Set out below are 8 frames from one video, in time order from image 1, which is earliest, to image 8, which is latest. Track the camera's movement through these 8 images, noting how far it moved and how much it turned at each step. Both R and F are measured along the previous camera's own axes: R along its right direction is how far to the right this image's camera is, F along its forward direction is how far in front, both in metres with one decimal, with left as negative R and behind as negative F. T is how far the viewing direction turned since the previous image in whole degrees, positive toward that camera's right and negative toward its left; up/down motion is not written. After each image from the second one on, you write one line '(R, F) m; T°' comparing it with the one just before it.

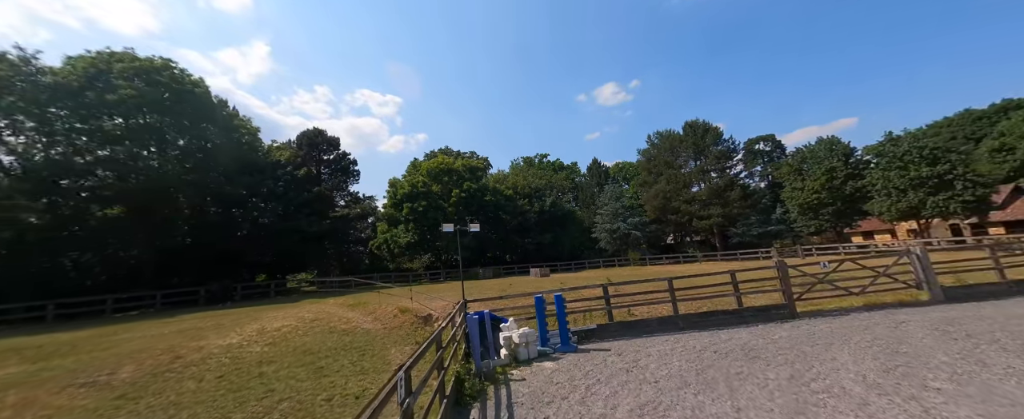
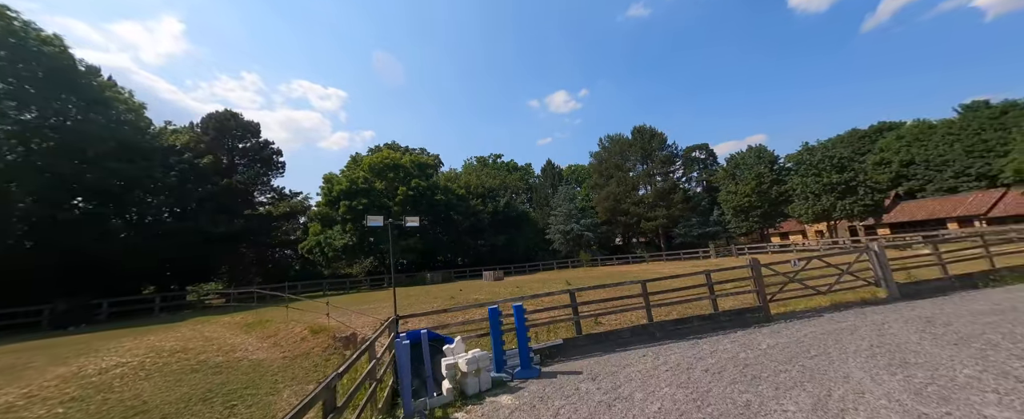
(+0.1, +1.8) m; +8°
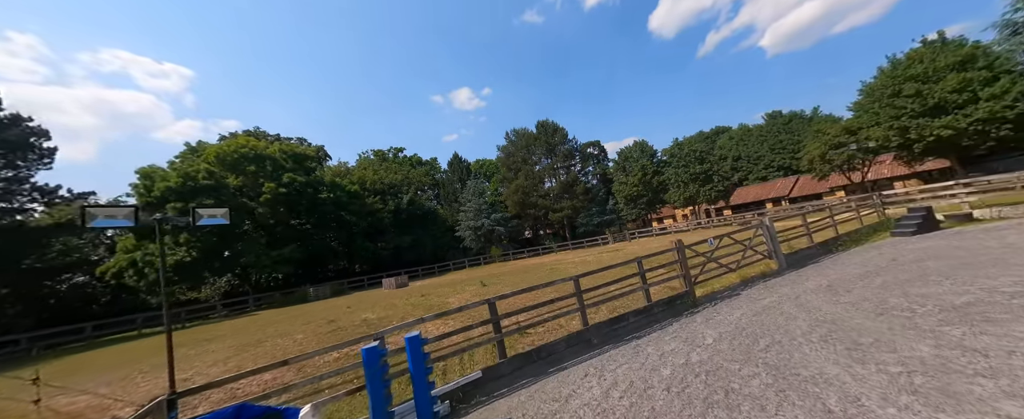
(+0.3, +2.1) m; +16°
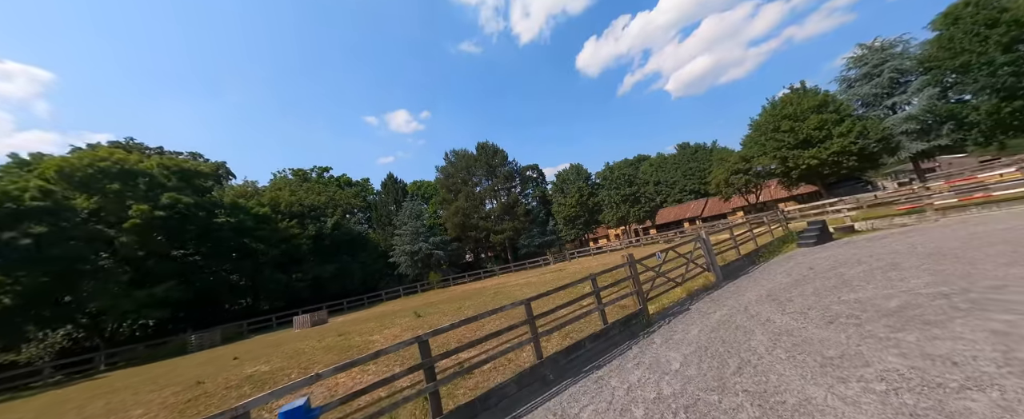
(0.0, +1.1) m; +11°
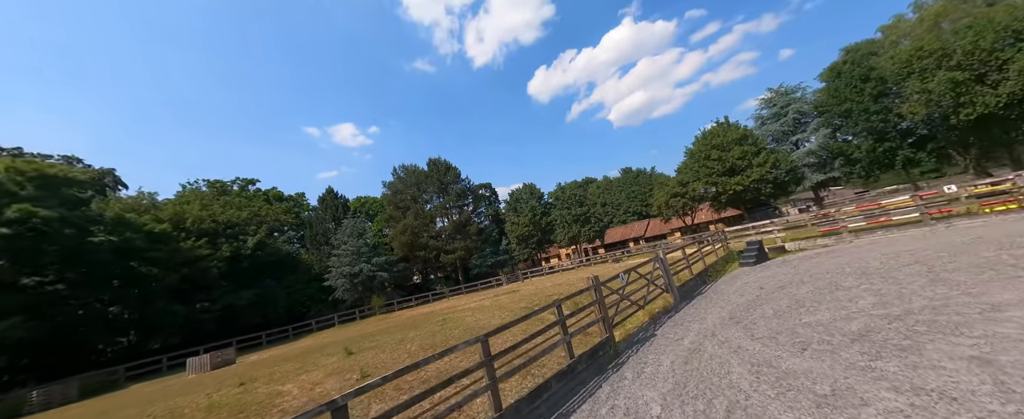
(-0.1, +0.9) m; +8°
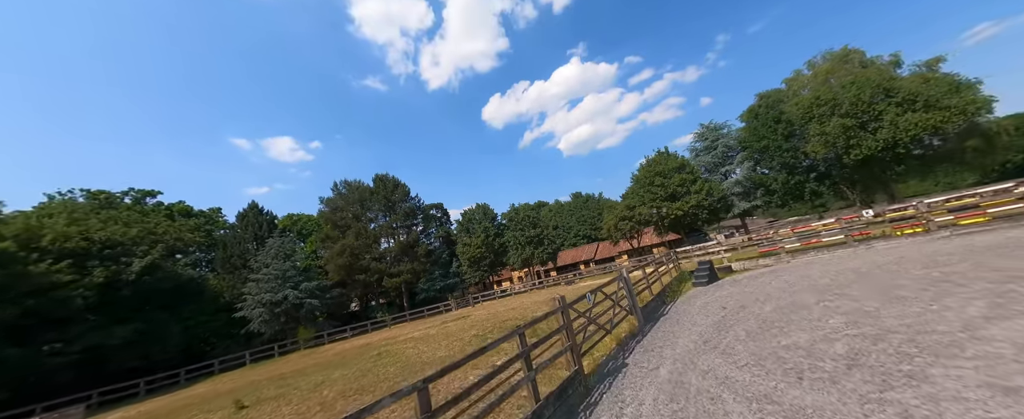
(0.0, +1.2) m; +8°
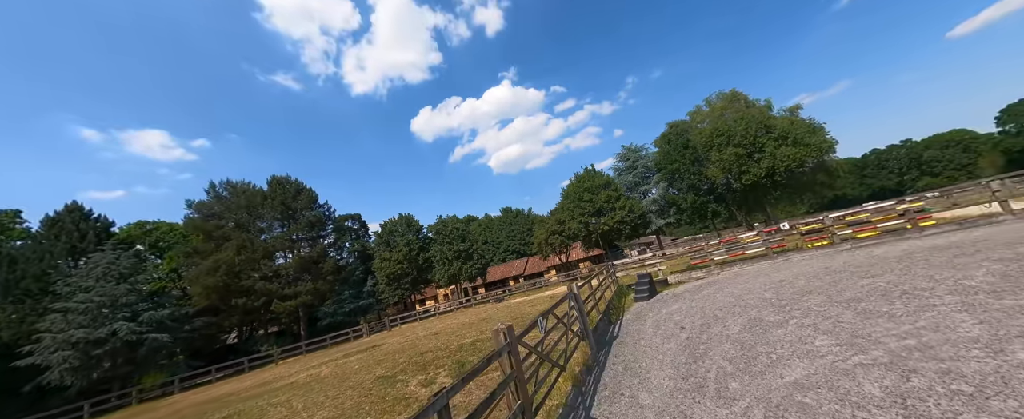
(+0.1, +2.3) m; +12°
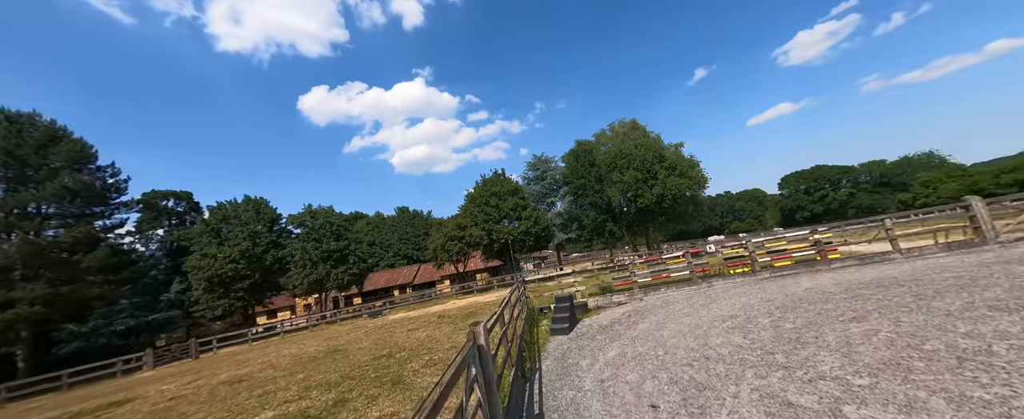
(+0.7, +4.5) m; +17°
